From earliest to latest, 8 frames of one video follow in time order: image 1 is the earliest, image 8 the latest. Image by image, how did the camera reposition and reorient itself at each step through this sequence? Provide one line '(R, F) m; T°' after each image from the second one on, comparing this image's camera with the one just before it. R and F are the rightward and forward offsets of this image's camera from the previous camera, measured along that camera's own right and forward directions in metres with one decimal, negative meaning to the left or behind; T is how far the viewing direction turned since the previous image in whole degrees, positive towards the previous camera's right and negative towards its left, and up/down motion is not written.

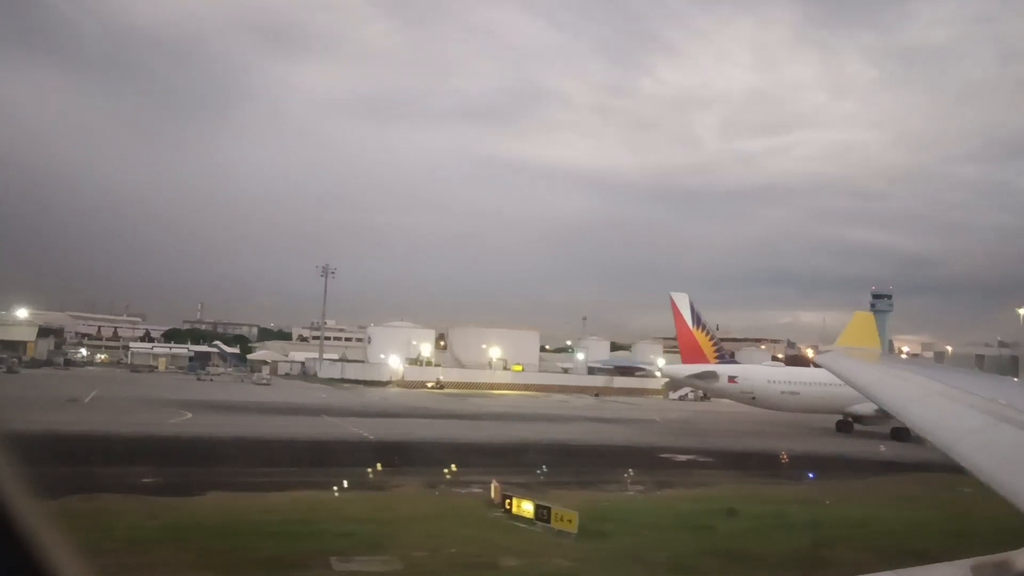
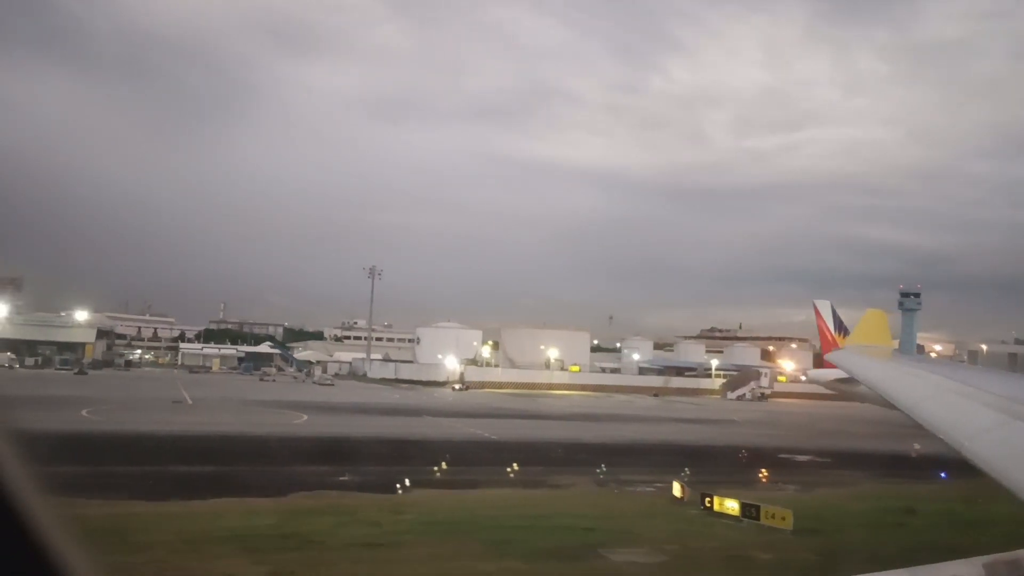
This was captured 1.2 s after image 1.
(-2.8, -0.6) m; -1°
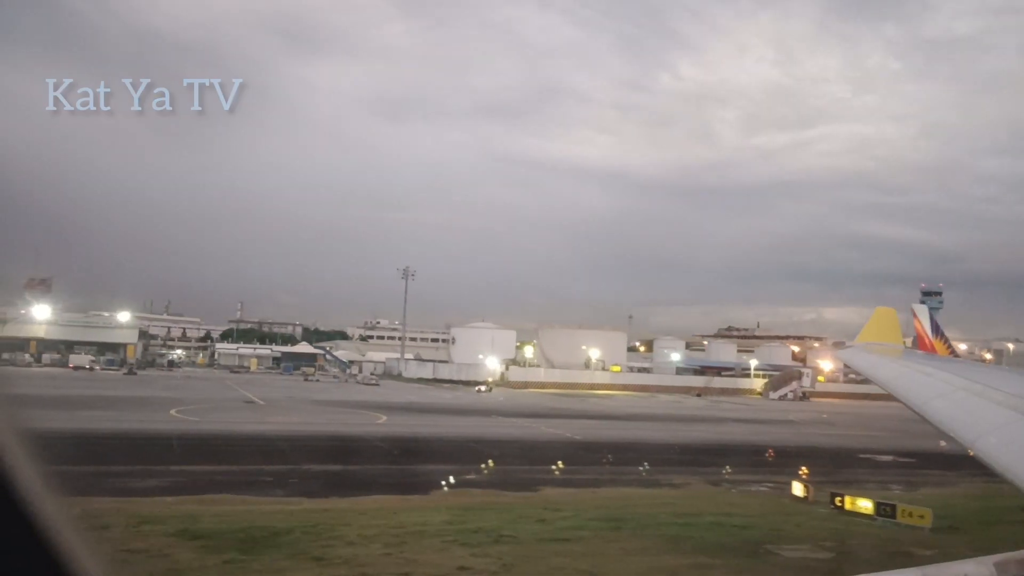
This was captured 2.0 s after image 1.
(-2.0, -0.5) m; -1°
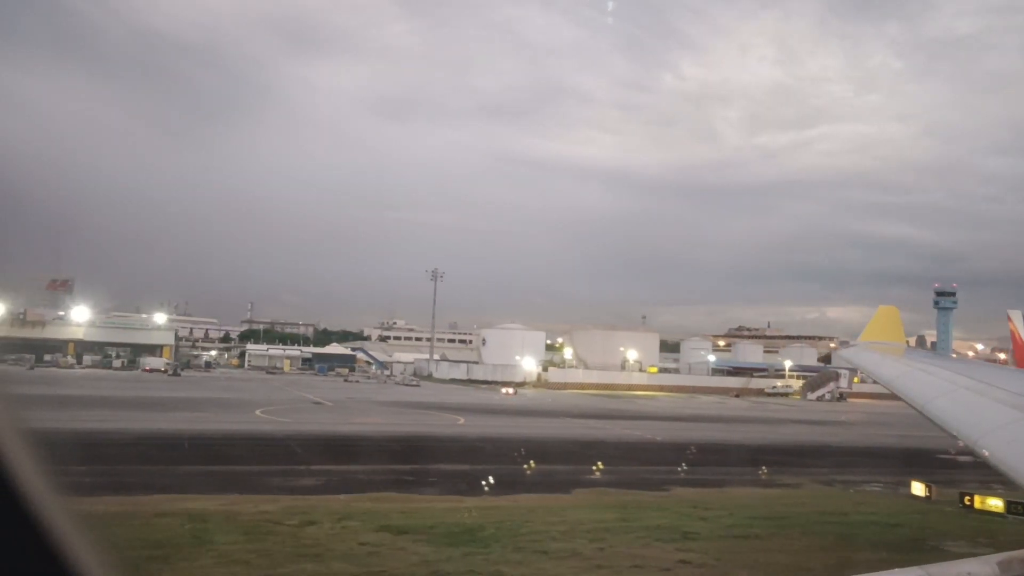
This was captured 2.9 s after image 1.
(-2.3, -0.5) m; 0°
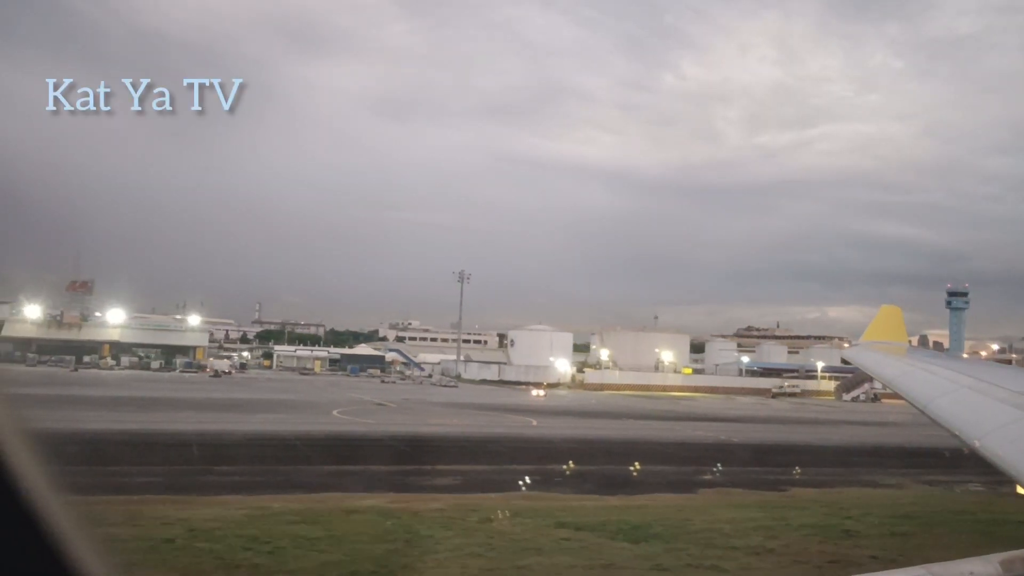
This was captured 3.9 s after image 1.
(-2.3, -0.5) m; 0°
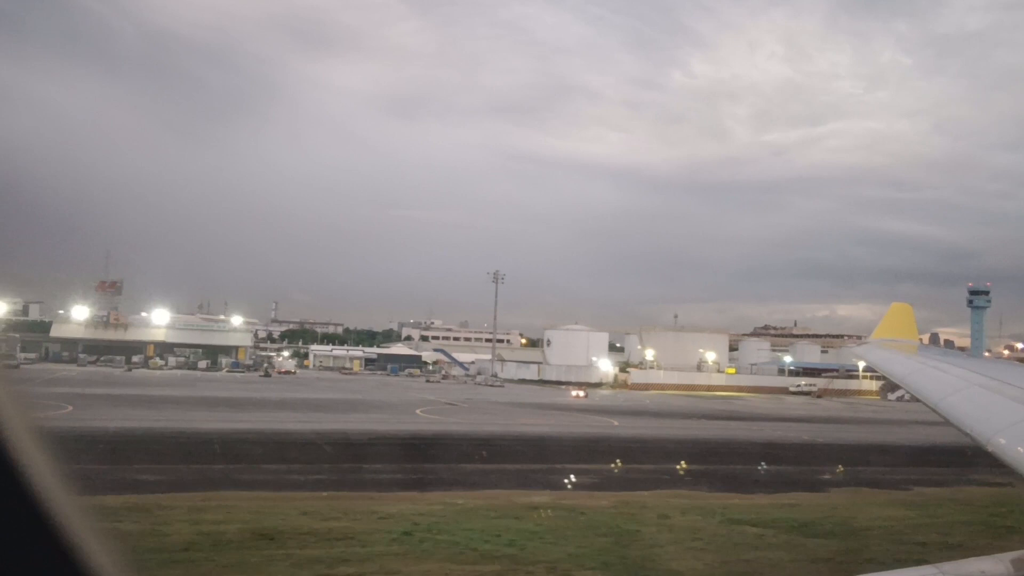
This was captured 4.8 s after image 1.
(-2.4, -0.5) m; -1°
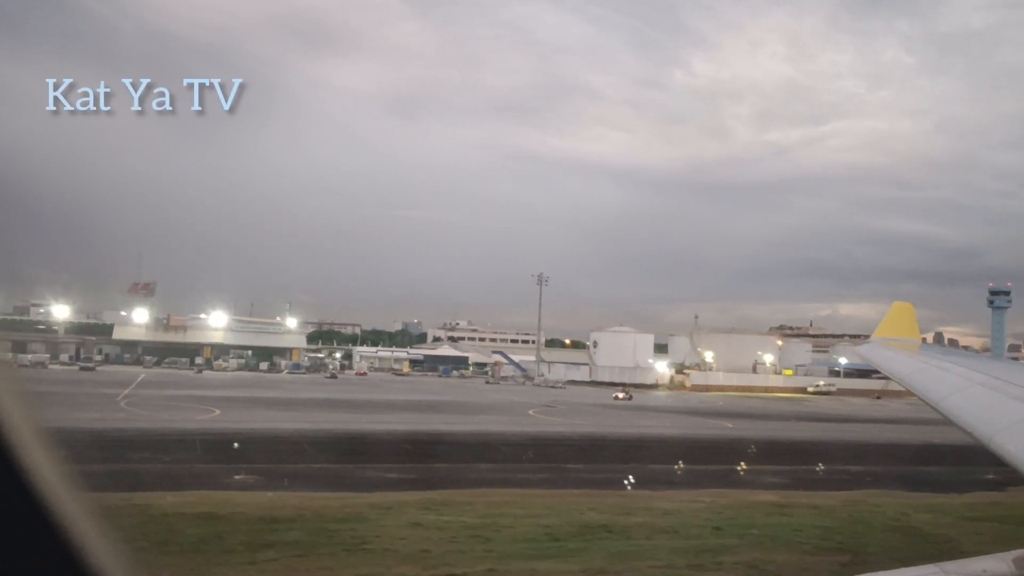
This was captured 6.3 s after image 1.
(-3.9, -0.8) m; 0°
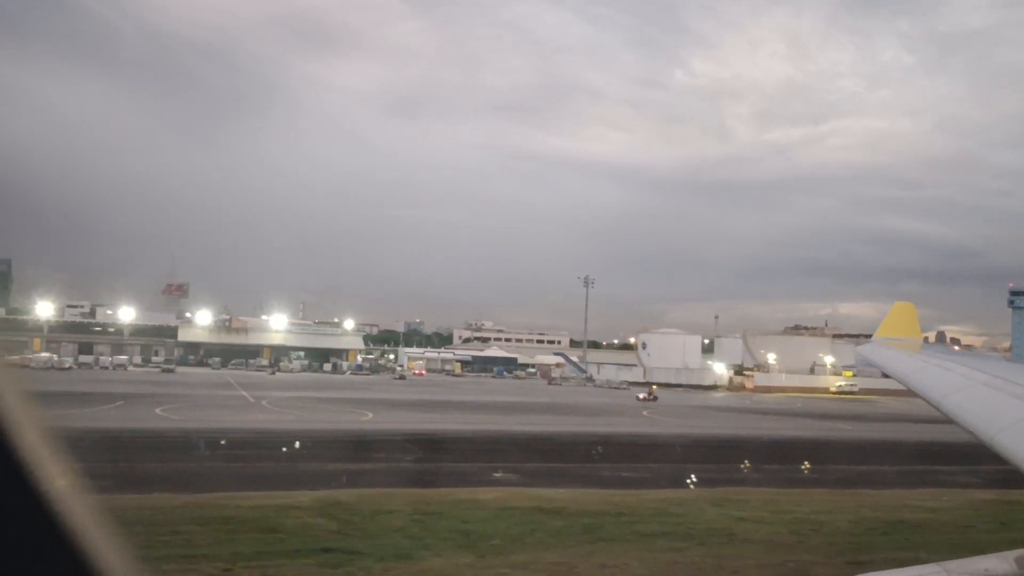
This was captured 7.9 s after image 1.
(-4.4, -0.9) m; 0°
